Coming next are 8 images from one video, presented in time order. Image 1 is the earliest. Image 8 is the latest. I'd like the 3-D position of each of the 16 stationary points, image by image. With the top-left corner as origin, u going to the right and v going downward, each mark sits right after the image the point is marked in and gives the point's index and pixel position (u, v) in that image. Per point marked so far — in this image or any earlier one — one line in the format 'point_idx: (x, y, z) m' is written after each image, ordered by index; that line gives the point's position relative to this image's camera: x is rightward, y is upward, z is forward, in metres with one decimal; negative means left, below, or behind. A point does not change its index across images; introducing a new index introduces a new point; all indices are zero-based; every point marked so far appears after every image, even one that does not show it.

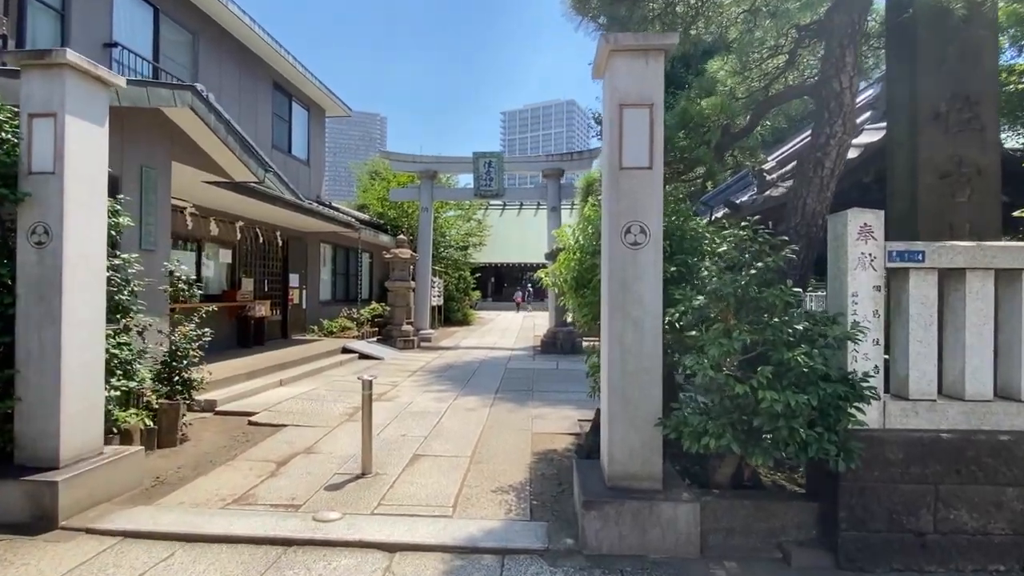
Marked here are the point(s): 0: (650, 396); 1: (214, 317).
0: (+0.9, -0.7, +3.0) m
1: (-5.5, -0.5, +9.0) m
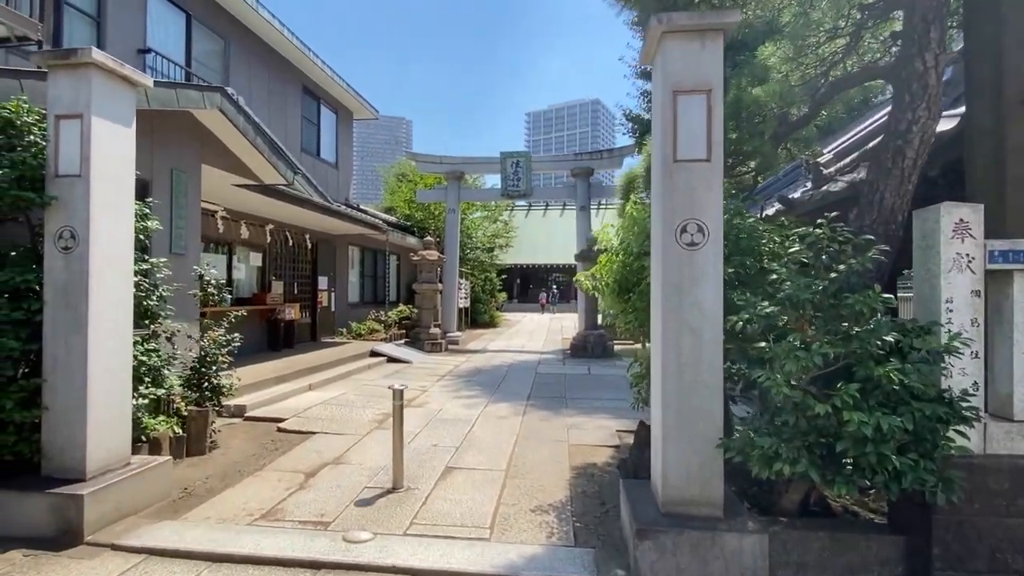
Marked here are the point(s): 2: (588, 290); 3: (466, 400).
0: (+1.1, -0.7, +2.7) m
1: (-5.0, -0.6, +9.1) m
2: (+0.7, 0.0, +4.2) m
3: (-0.6, -1.5, +6.7) m
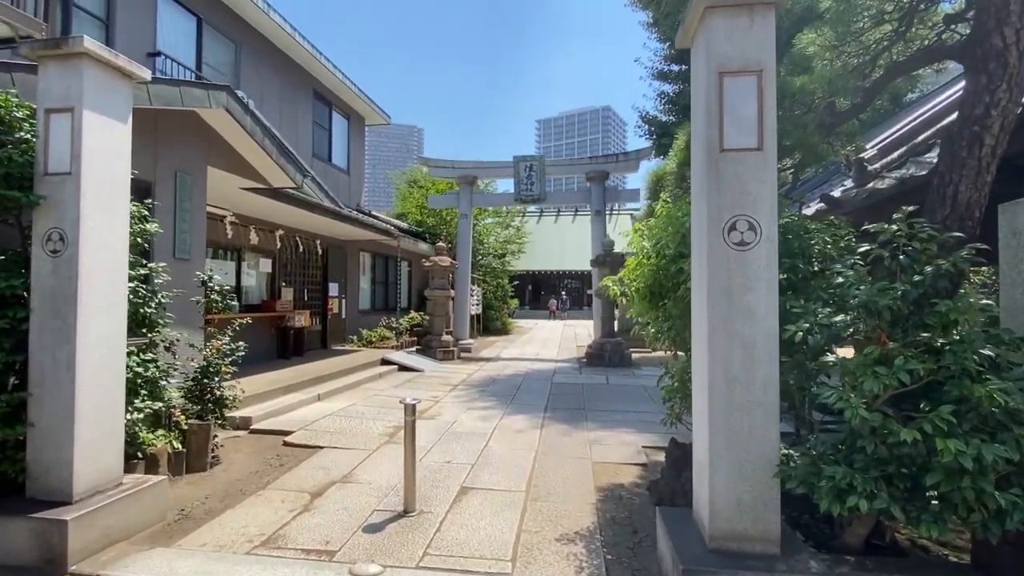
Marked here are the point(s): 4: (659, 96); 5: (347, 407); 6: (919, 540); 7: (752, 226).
0: (+1.2, -0.7, +2.4) m
1: (-4.7, -0.7, +8.9) m
2: (+0.8, -0.1, +3.9) m
3: (-0.4, -1.6, +6.4) m
4: (+3.5, +4.6, +11.9) m
5: (-2.2, -1.6, +6.5) m
6: (+2.3, -1.4, +2.7) m
7: (+1.2, +0.3, +2.4) m
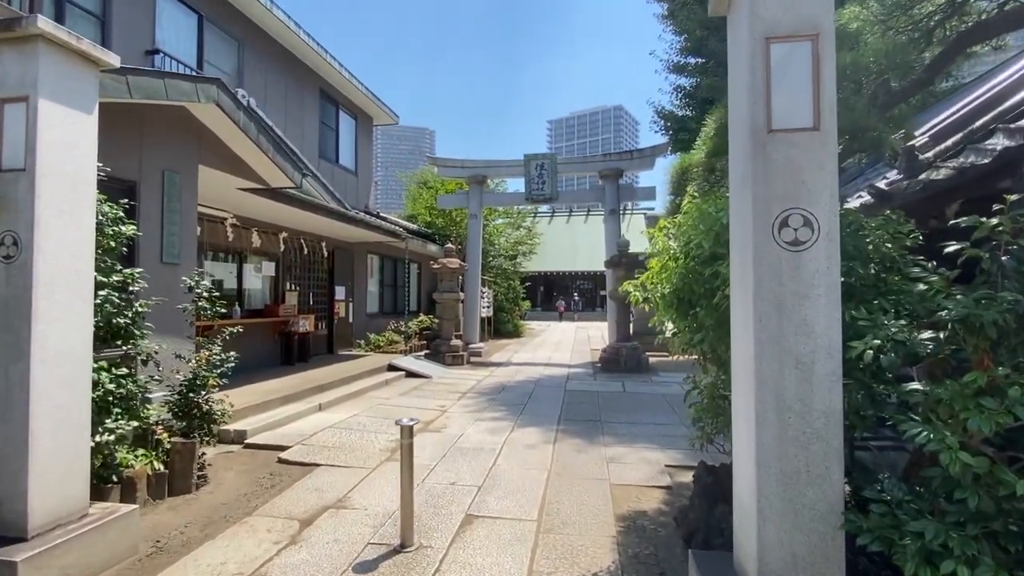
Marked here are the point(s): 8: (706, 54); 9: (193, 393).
0: (+1.3, -0.8, +2.0) m
1: (-4.5, -0.8, +8.6) m
2: (+0.9, -0.1, +3.5) m
3: (-0.3, -1.7, +6.0) m
4: (+3.8, +4.6, +11.4) m
5: (-2.0, -1.6, +6.1) m
6: (+2.3, -1.4, +2.3) m
7: (+1.2, +0.3, +2.0) m
8: (+4.2, +5.0, +10.4) m
9: (-2.8, -0.9, +4.2) m
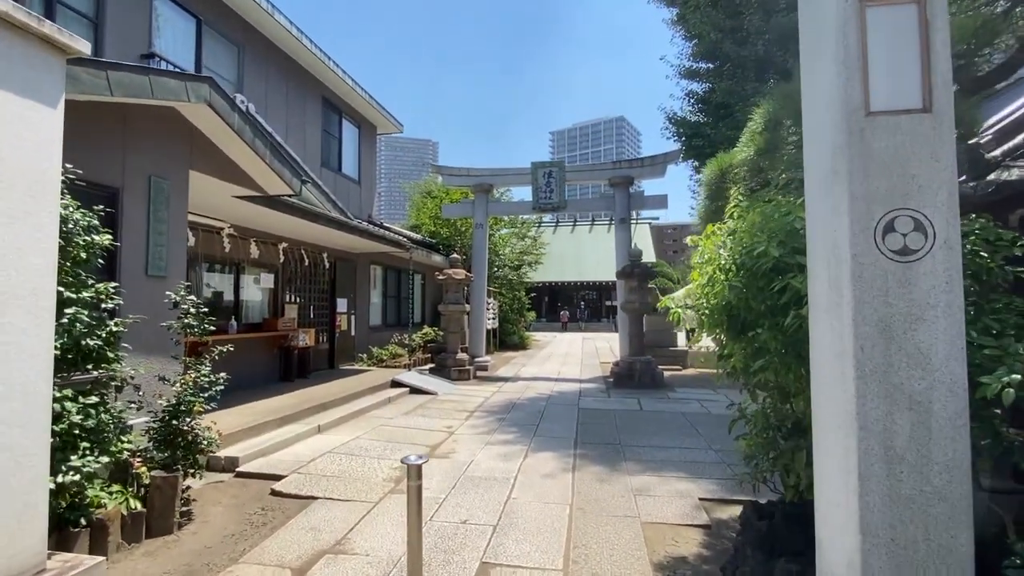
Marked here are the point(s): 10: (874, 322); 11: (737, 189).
0: (+1.4, -0.8, +1.5) m
1: (-4.3, -1.0, +8.2) m
2: (+1.0, -0.2, +3.1) m
3: (-0.1, -1.8, +5.6) m
4: (+3.9, +4.3, +11.1) m
5: (-1.9, -1.8, +5.7) m
6: (+2.5, -1.5, +1.8) m
7: (+1.3, +0.2, +1.6) m
8: (+4.3, +4.8, +10.1) m
9: (-2.6, -1.0, +3.8) m
10: (+1.2, -0.1, +1.6) m
11: (+1.5, +0.7, +3.2) m
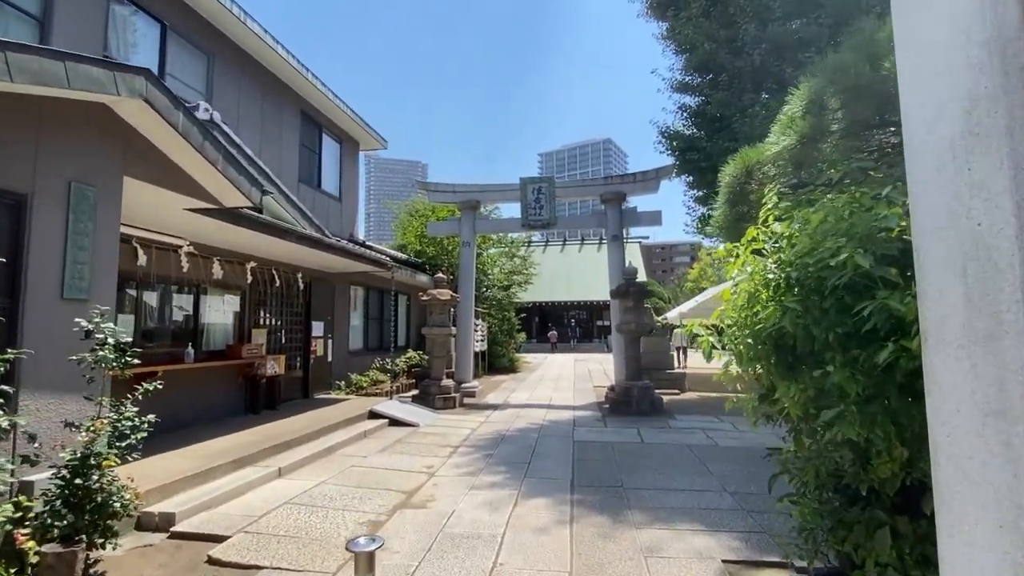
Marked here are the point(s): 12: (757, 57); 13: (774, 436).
0: (+1.4, -0.9, +0.9) m
1: (-4.5, -1.4, +7.4) m
2: (+0.9, -0.3, +2.4) m
3: (-0.2, -2.0, +4.9) m
4: (+3.7, +3.9, +10.7) m
5: (-2.0, -2.0, +4.9) m
6: (+2.4, -1.6, +1.2) m
7: (+1.3, +0.2, +1.0) m
8: (+4.1, +4.4, +9.8) m
9: (-2.7, -1.2, +3.1) m
10: (+1.1, -0.2, +1.0) m
11: (+1.4, +0.5, +2.6) m
12: (+4.5, +4.2, +8.9) m
13: (+3.9, -2.2, +7.2) m
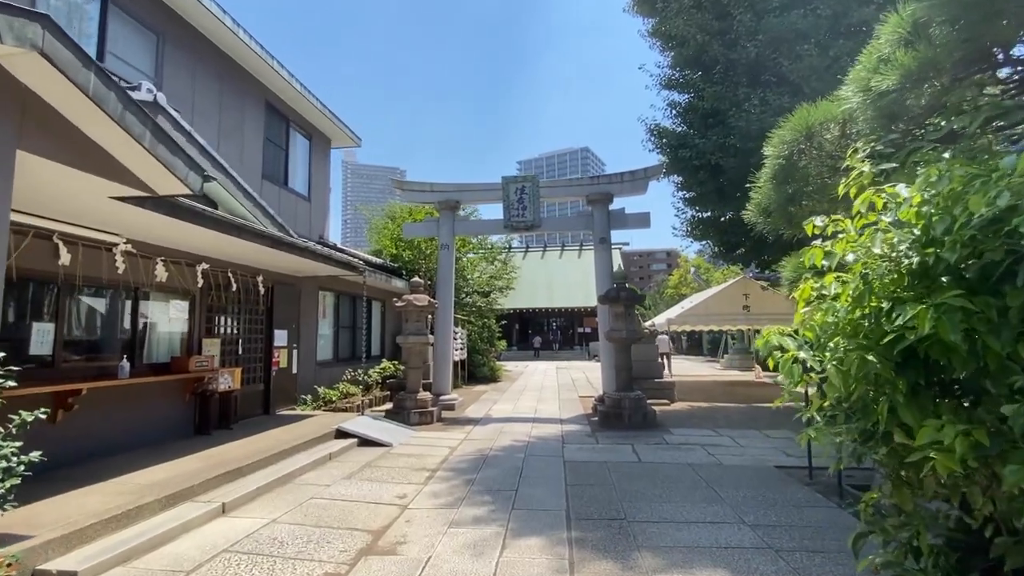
0: (+1.4, -0.8, +0.3) m
1: (-4.7, -1.4, +6.5) m
2: (+0.9, -0.3, +1.8) m
3: (-0.4, -2.1, +4.2) m
4: (+3.3, +3.8, +10.2) m
5: (-2.1, -2.1, +4.1) m
6: (+2.5, -1.5, +0.6) m
7: (+1.3, +0.2, +0.4) m
8: (+3.7, +4.3, +9.3) m
9: (-2.8, -1.2, +2.3) m
10: (+1.2, -0.1, +0.4) m
11: (+1.4, +0.6, +2.0) m
12: (+4.2, +4.2, +8.5) m
13: (+3.6, -2.2, +6.6) m
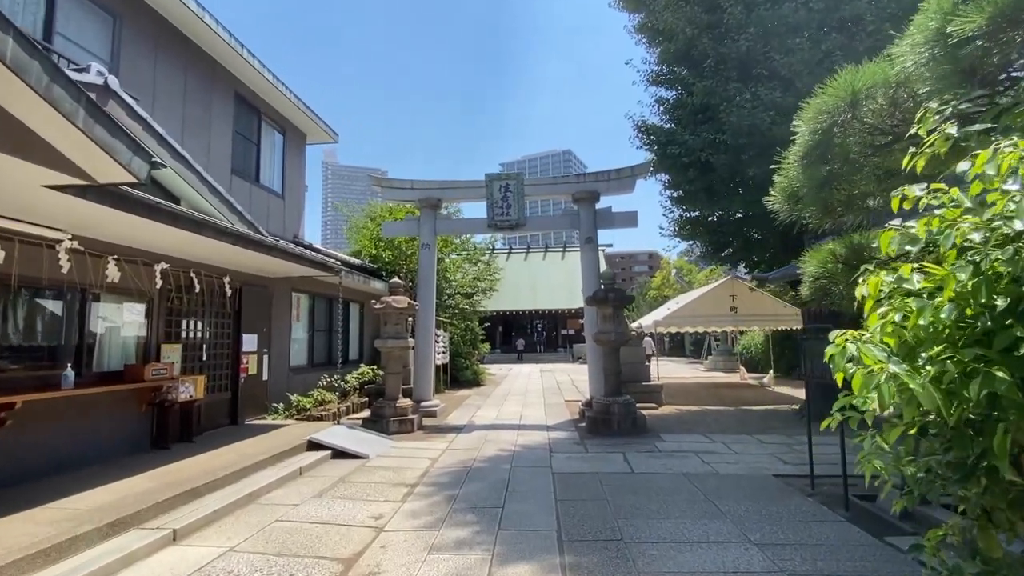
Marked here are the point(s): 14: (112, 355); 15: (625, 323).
0: (+1.4, -0.8, -0.1) m
1: (-4.9, -1.4, +5.9) m
2: (+0.9, -0.3, +1.4) m
3: (-0.5, -2.1, +3.7) m
4: (+3.0, +3.8, +9.9) m
5: (-2.2, -2.1, +3.7) m
6: (+2.5, -1.5, +0.3) m
7: (+1.4, +0.2, 0.0) m
8: (+3.4, +4.3, +9.1) m
9: (-2.8, -1.2, +1.8) m
10: (+1.2, -0.1, 0.0) m
11: (+1.3, +0.6, +1.7) m
12: (+3.9, +4.2, +8.3) m
13: (+3.4, -2.2, +6.3) m
14: (-5.1, -0.9, +6.2) m
15: (+2.1, -0.6, +9.0) m
